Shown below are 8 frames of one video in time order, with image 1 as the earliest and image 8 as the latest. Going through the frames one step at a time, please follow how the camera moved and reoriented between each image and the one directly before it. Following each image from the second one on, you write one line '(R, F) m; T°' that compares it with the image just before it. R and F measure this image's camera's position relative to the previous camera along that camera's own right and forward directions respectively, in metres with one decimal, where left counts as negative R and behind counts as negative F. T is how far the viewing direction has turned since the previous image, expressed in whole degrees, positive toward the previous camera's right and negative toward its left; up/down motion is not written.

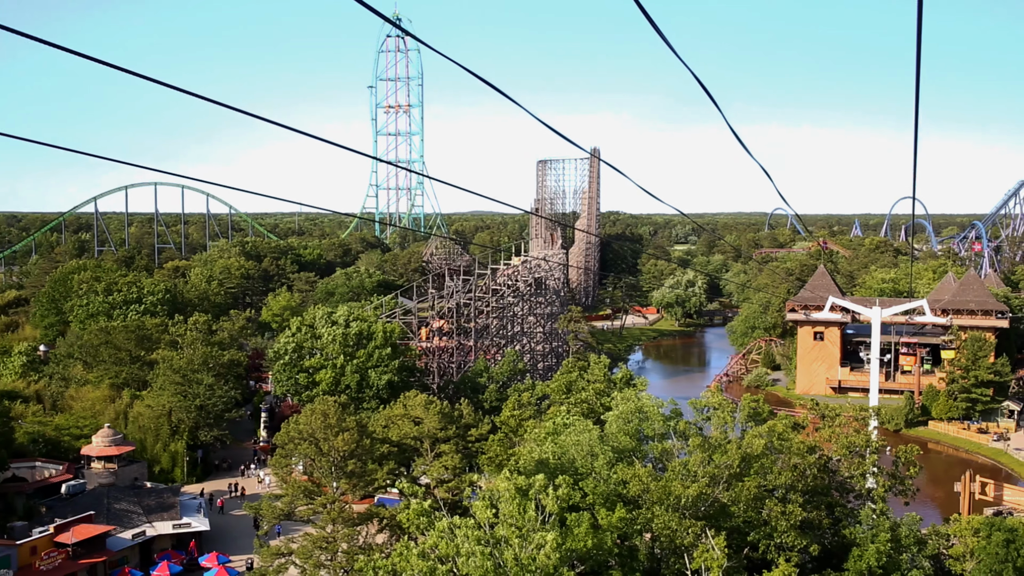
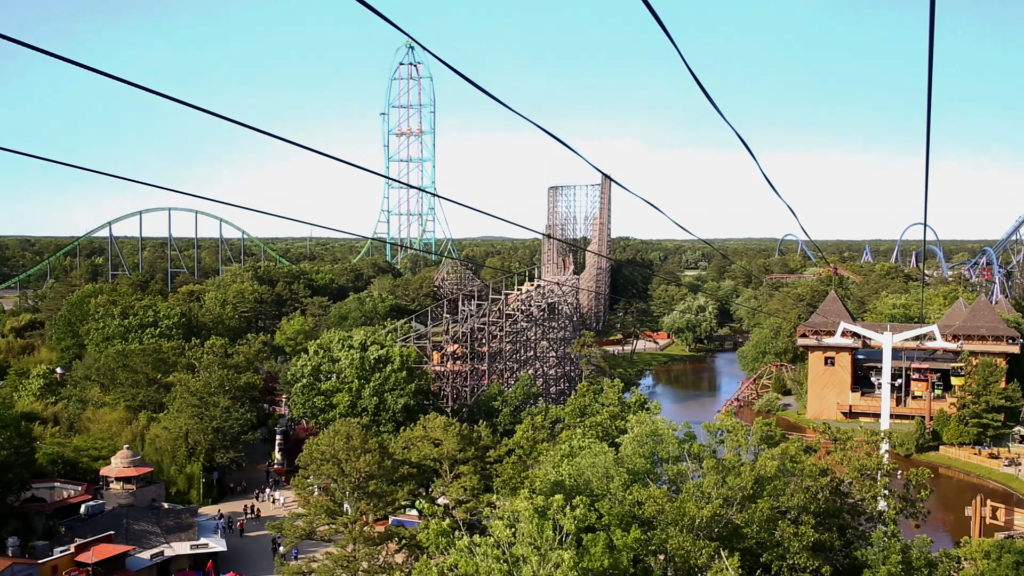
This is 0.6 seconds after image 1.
(-0.1, -0.3) m; -1°
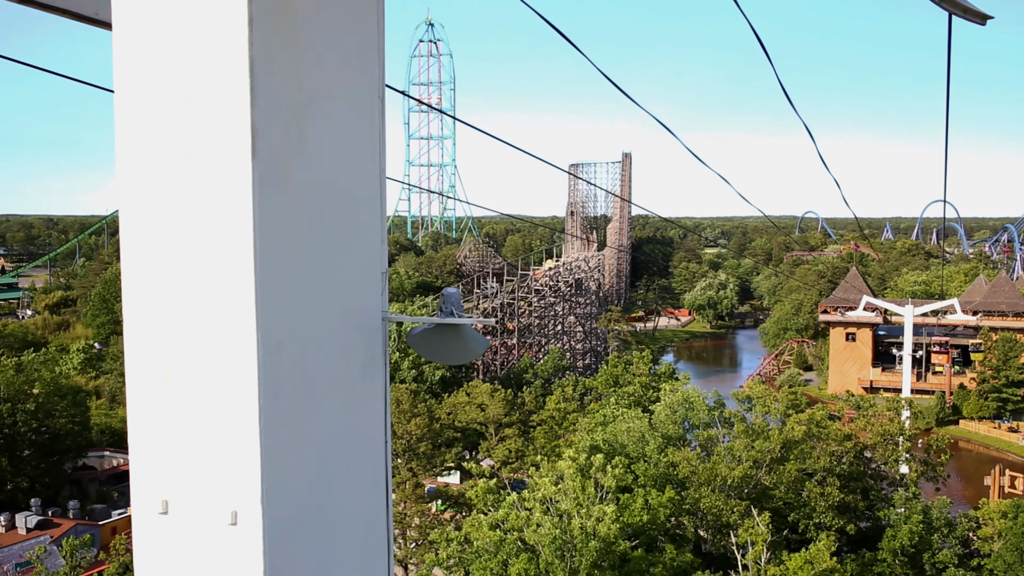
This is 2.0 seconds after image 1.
(-0.4, -0.7) m; -1°
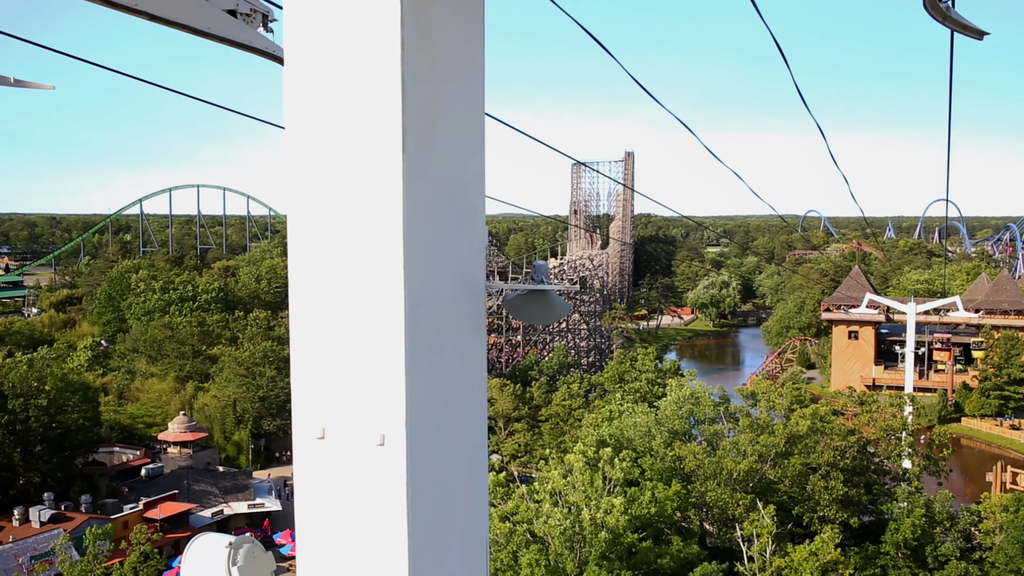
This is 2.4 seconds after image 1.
(-0.1, -0.2) m; 0°
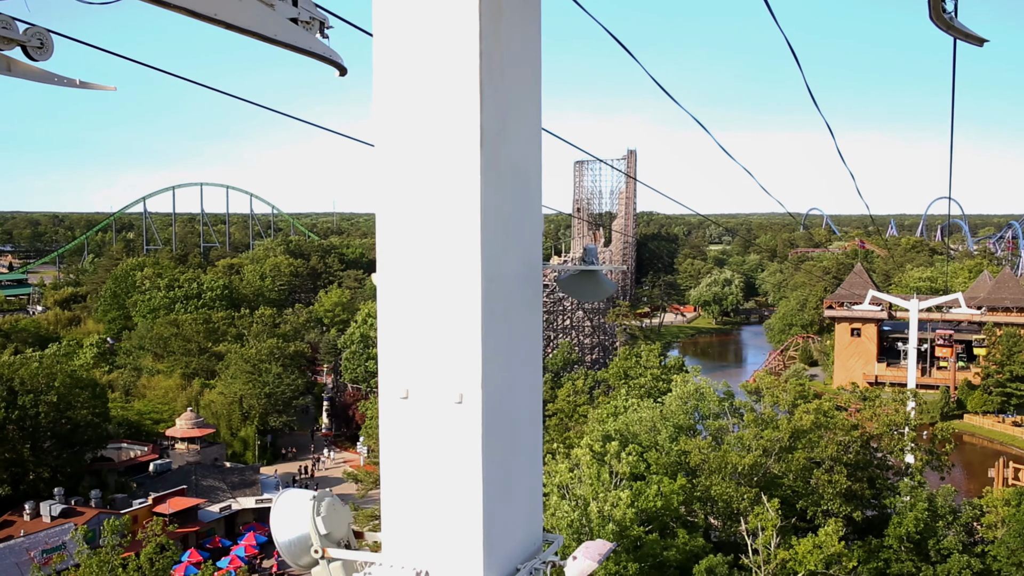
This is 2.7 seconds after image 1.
(-0.1, -0.2) m; 0°
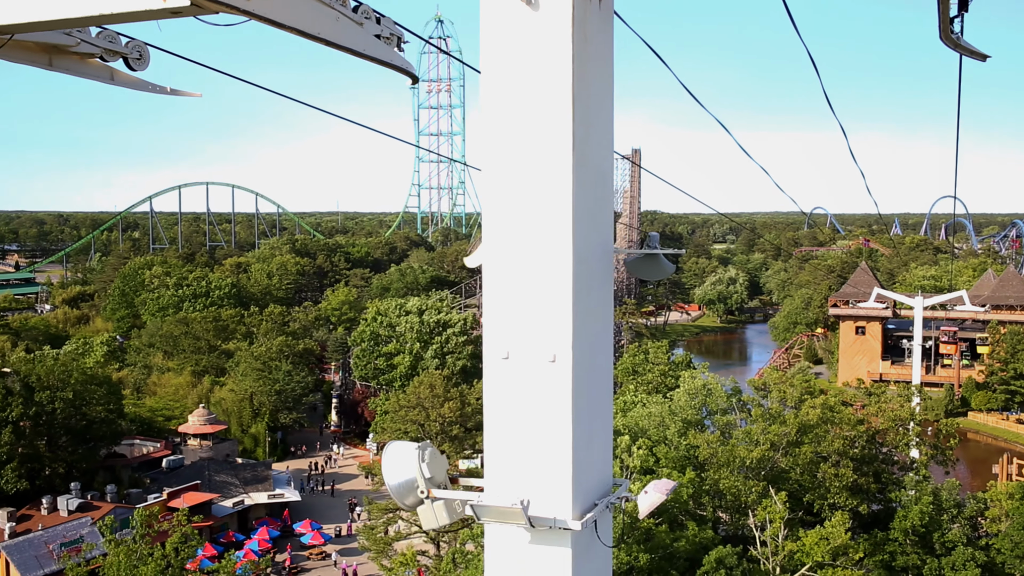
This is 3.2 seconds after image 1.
(-0.1, -0.2) m; 0°
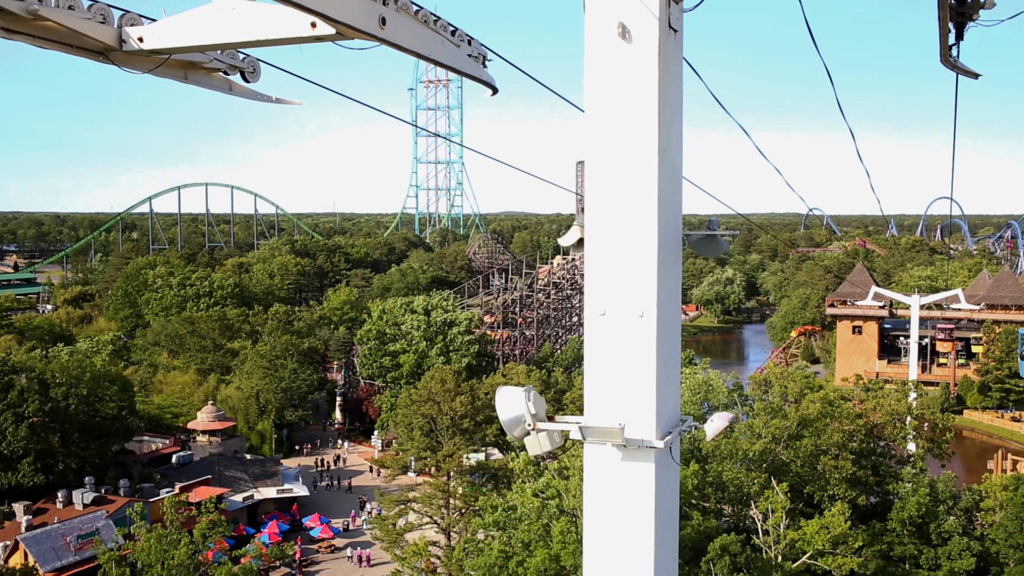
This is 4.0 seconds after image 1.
(-0.2, -0.4) m; 0°
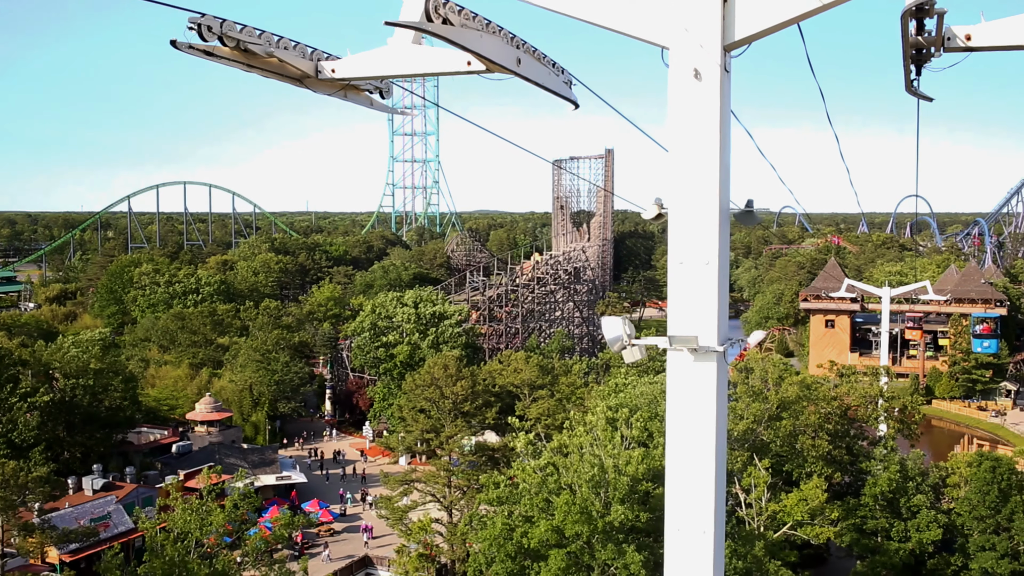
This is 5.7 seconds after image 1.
(-0.4, -0.9) m; +2°
